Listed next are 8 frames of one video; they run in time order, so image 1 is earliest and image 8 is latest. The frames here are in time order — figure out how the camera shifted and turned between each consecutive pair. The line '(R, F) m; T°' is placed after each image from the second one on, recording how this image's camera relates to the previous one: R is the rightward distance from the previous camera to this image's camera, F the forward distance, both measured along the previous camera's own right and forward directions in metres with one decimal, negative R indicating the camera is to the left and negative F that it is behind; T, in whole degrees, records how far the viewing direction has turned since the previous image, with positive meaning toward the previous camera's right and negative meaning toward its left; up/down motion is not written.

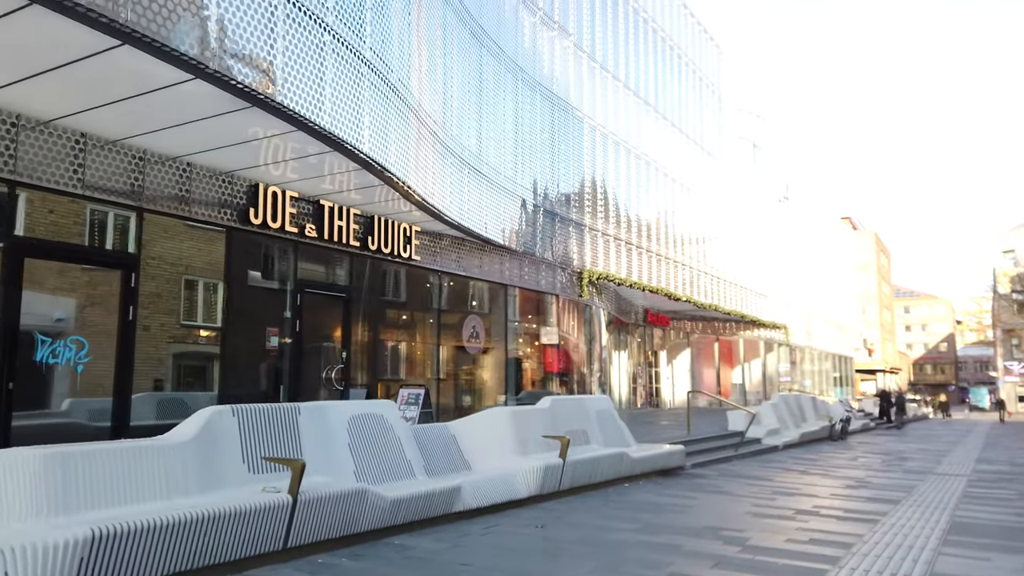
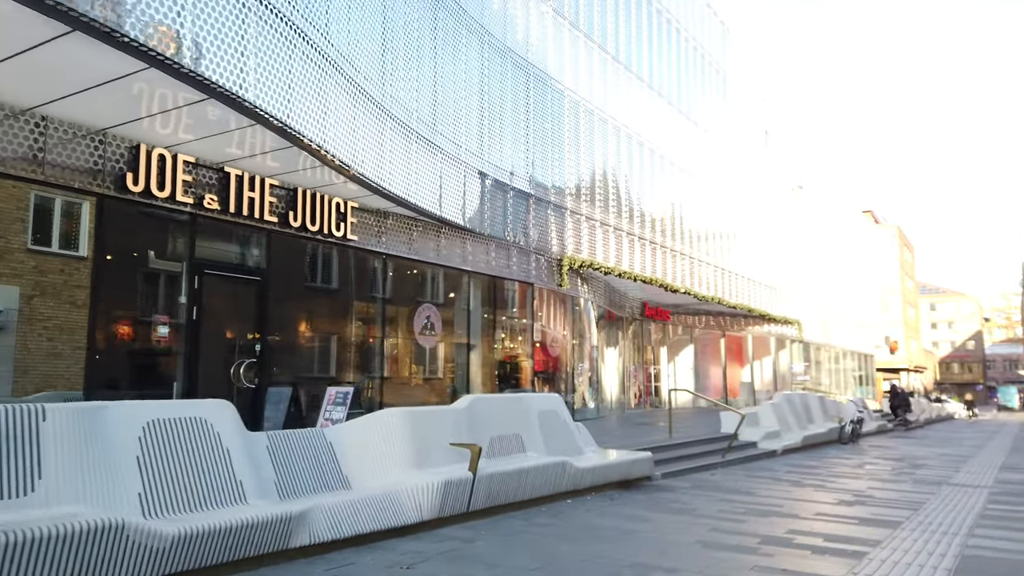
(+1.2, +1.8) m; -2°
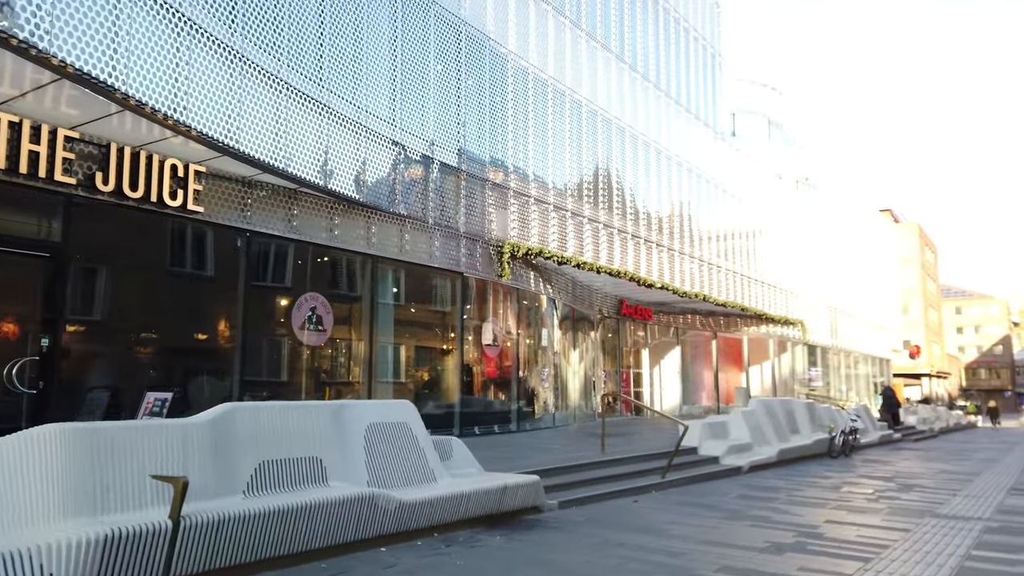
(+1.9, +2.4) m; -2°
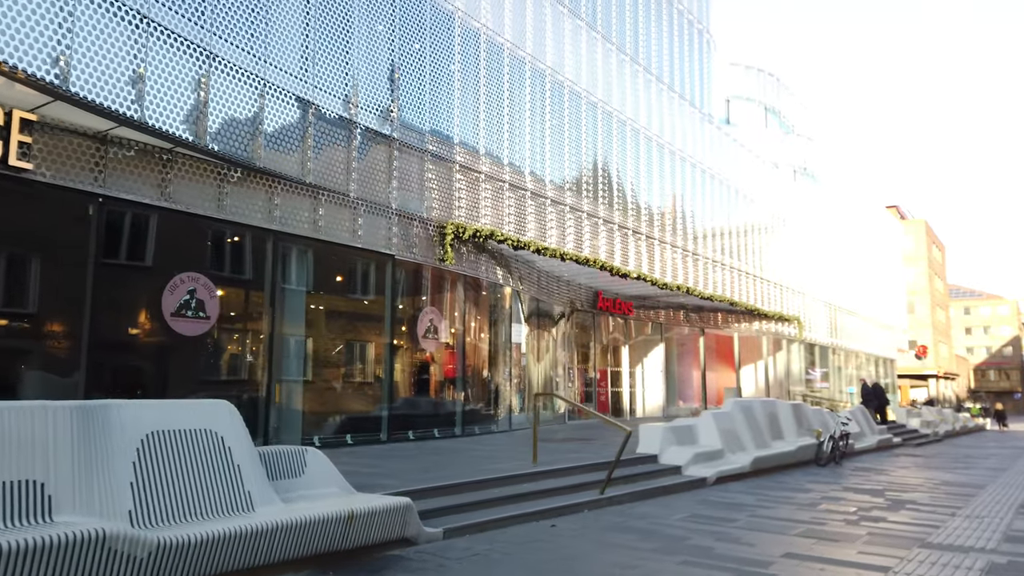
(+1.3, +1.9) m; -1°
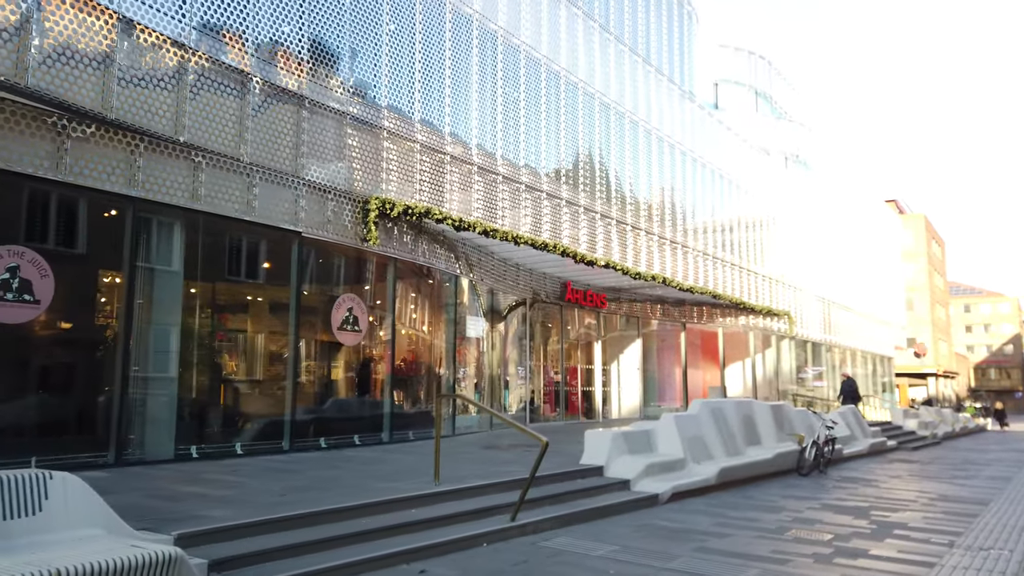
(+1.2, +1.9) m; 0°
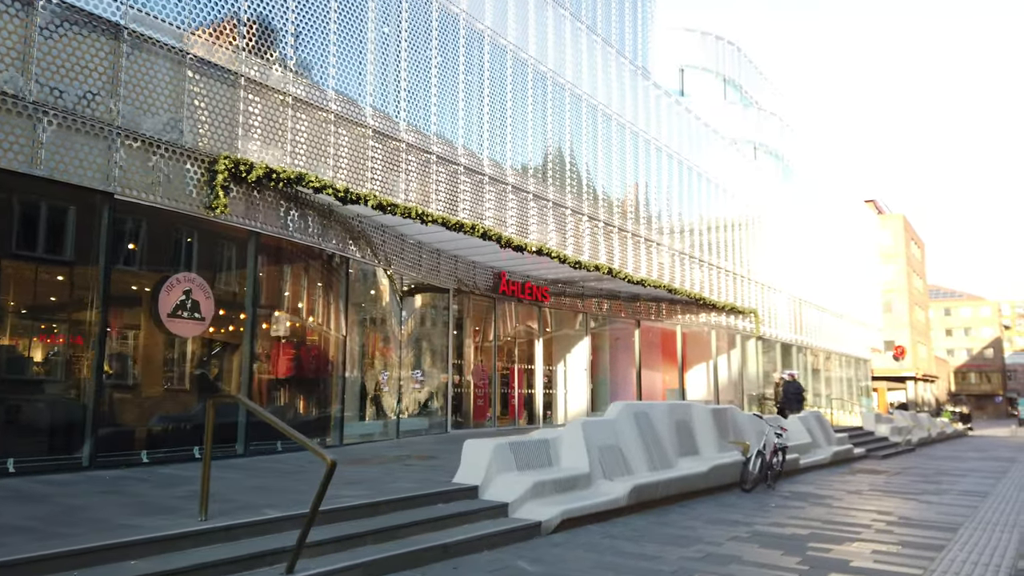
(+1.5, +2.2) m; +1°
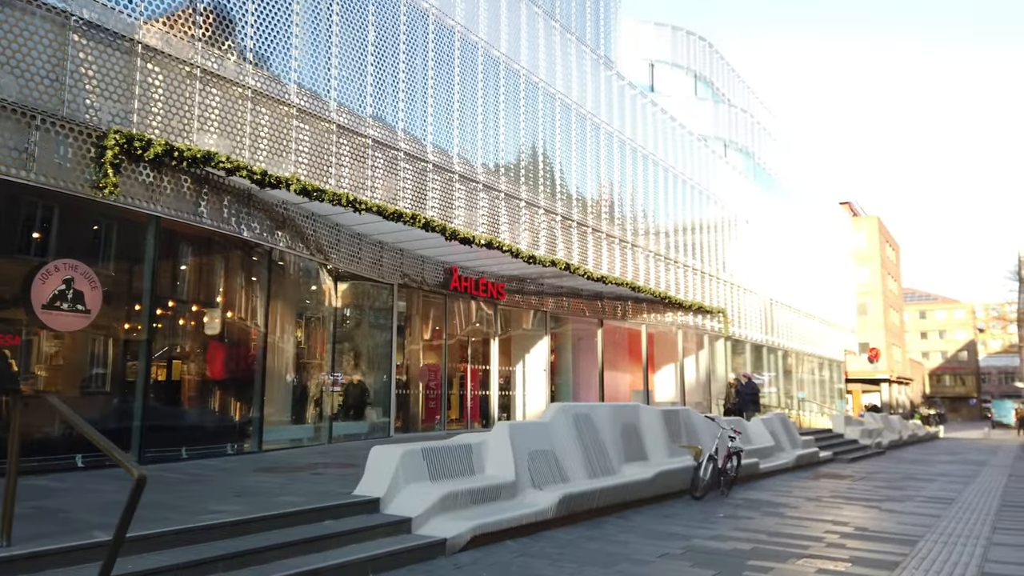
(+0.8, +1.0) m; +1°
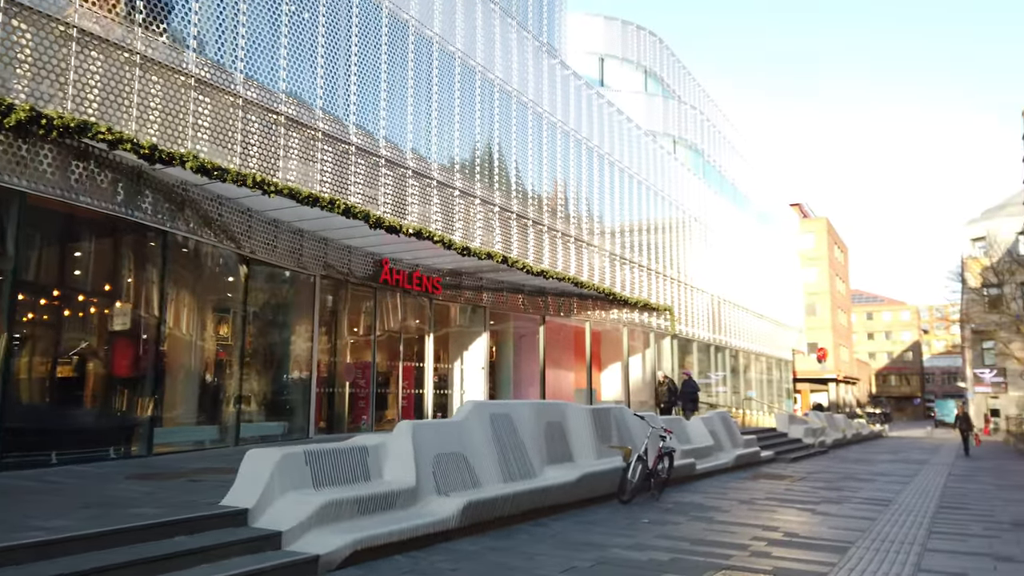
(+0.6, +0.8) m; +3°
